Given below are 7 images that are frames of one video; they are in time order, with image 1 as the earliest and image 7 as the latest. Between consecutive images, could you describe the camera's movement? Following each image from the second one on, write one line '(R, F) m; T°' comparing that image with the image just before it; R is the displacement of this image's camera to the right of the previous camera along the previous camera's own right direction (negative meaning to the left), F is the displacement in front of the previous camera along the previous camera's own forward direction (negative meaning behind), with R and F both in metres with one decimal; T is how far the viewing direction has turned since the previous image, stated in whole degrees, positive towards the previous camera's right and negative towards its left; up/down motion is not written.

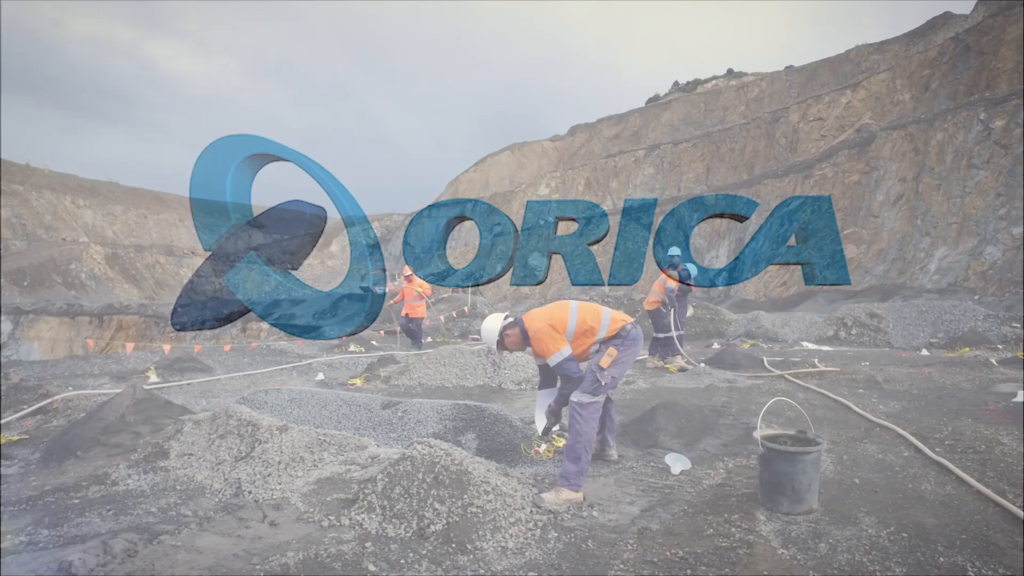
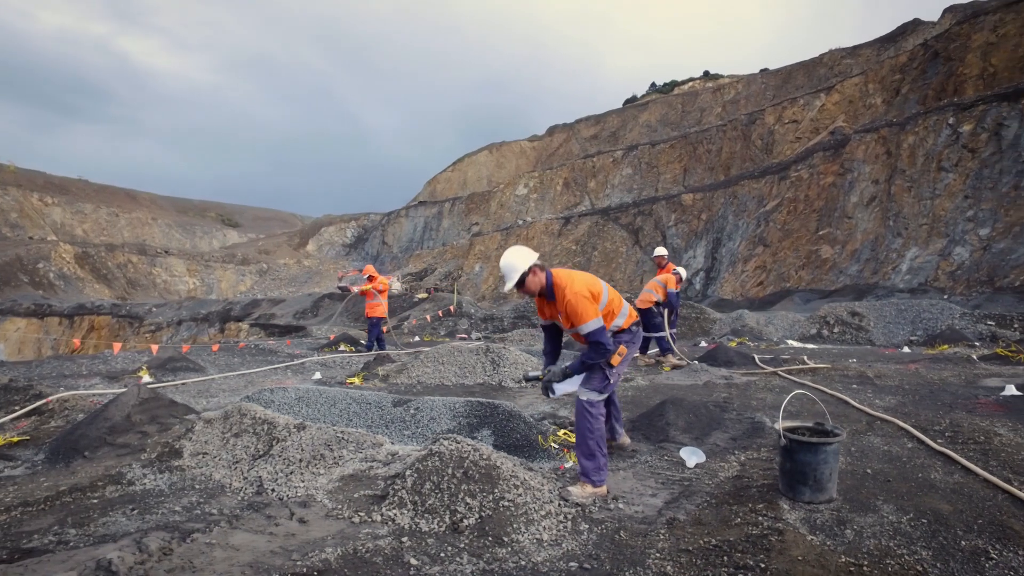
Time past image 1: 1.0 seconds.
(-0.3, -0.1) m; +2°
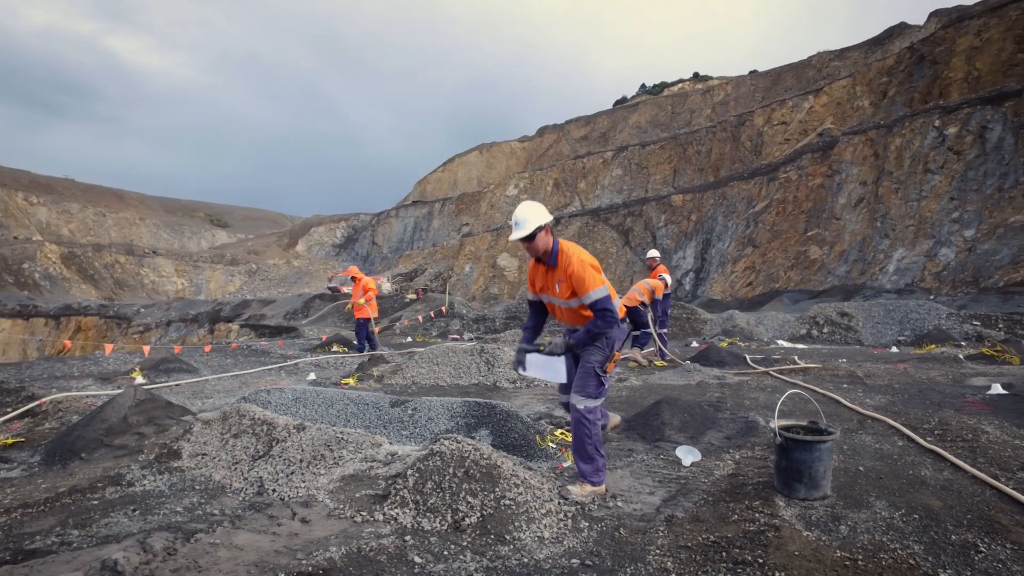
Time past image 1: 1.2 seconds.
(-0.1, 0.0) m; +1°
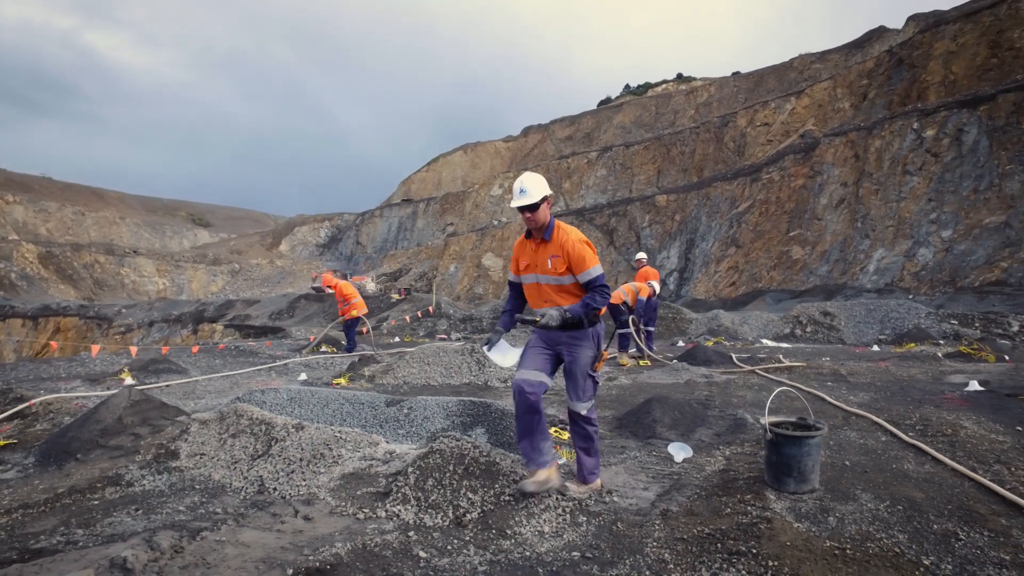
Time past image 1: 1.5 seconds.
(-0.1, -0.1) m; +1°
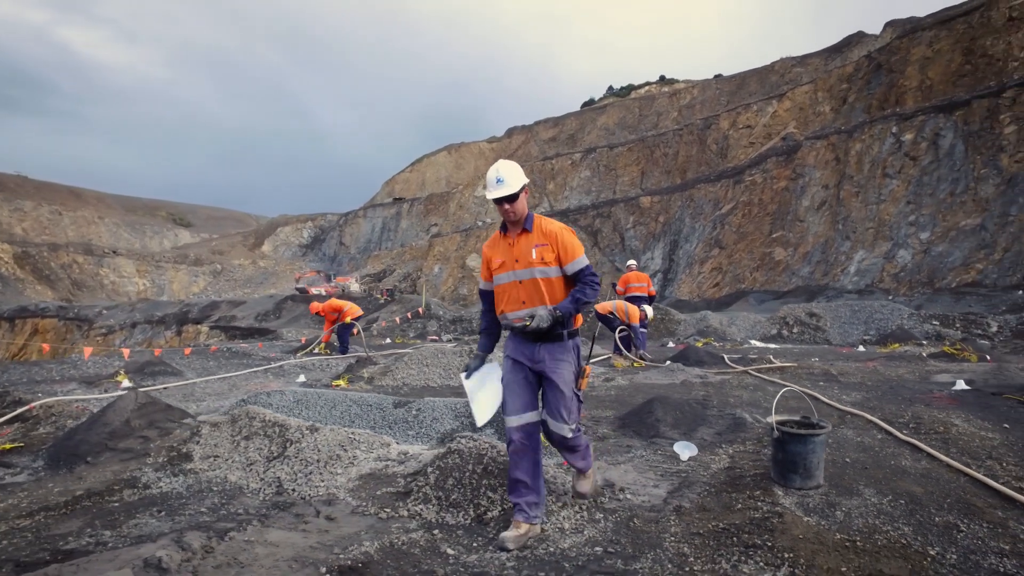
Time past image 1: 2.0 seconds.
(-0.2, -0.1) m; +1°
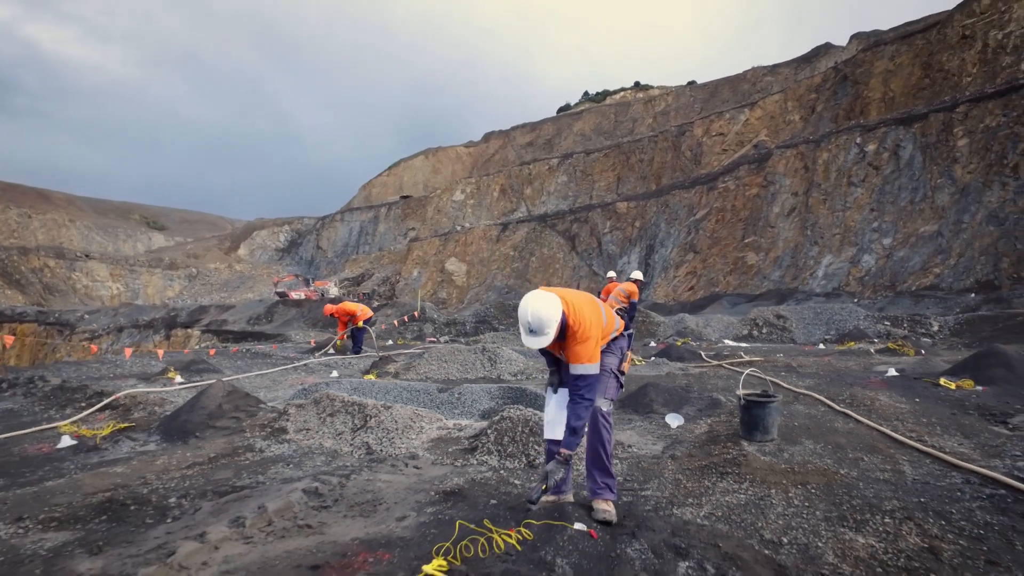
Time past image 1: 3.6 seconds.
(-0.5, -1.3) m; +2°
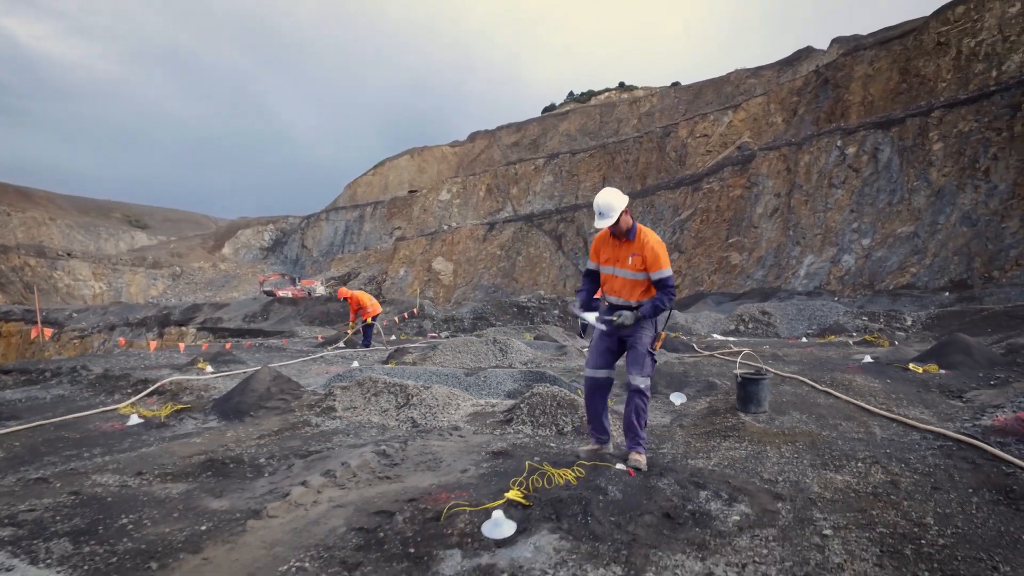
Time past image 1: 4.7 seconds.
(-0.4, -0.8) m; +1°
